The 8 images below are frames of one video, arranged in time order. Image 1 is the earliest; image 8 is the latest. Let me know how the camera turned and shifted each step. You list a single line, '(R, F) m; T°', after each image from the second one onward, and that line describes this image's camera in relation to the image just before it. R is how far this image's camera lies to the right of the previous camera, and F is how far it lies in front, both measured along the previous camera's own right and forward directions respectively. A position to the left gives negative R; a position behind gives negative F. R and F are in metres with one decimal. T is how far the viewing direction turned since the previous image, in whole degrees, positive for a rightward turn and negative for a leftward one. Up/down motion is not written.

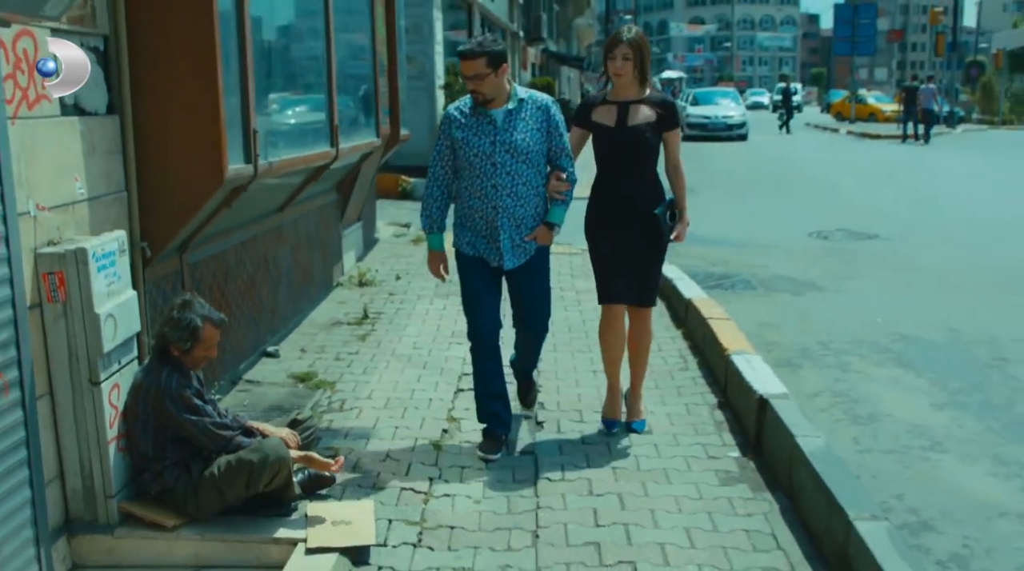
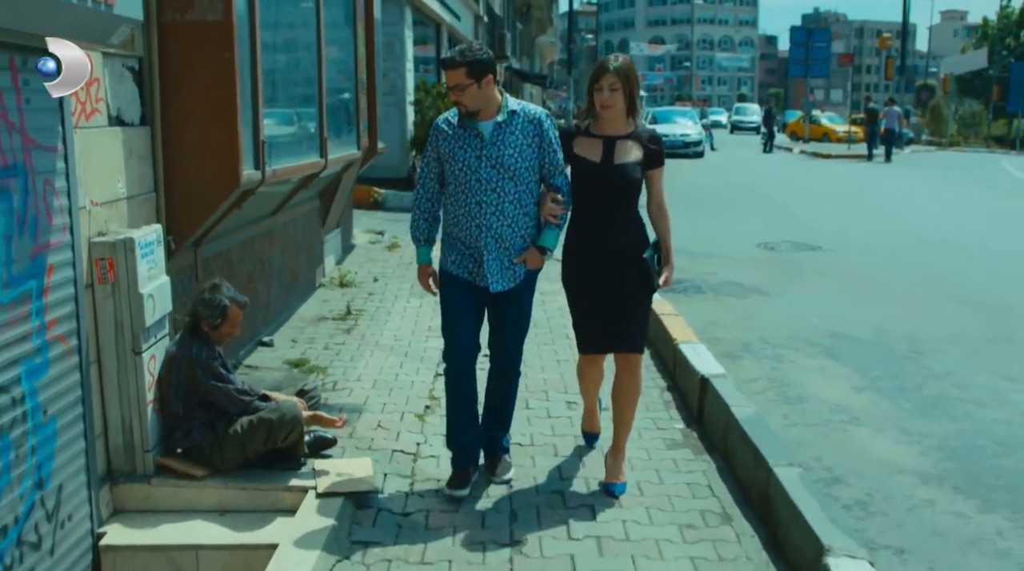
(-0.1, -0.6) m; +2°
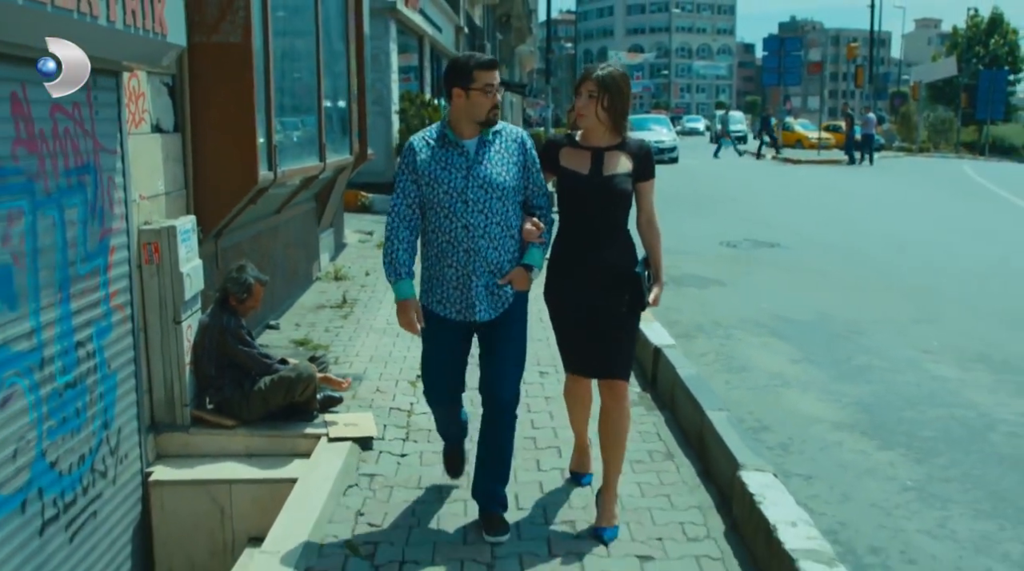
(0.0, -0.8) m; +1°
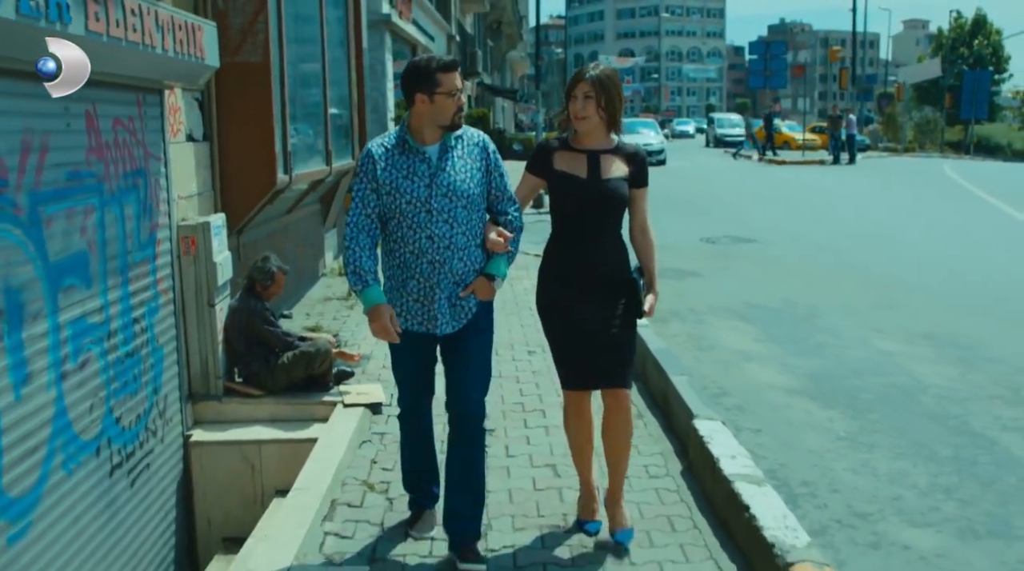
(0.0, -0.7) m; 0°
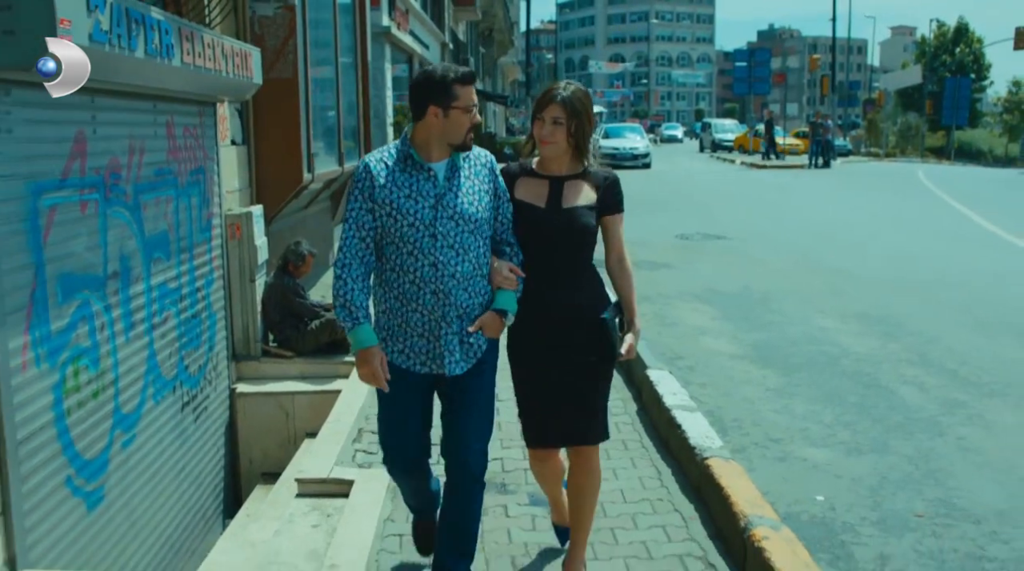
(0.0, -1.1) m; +1°
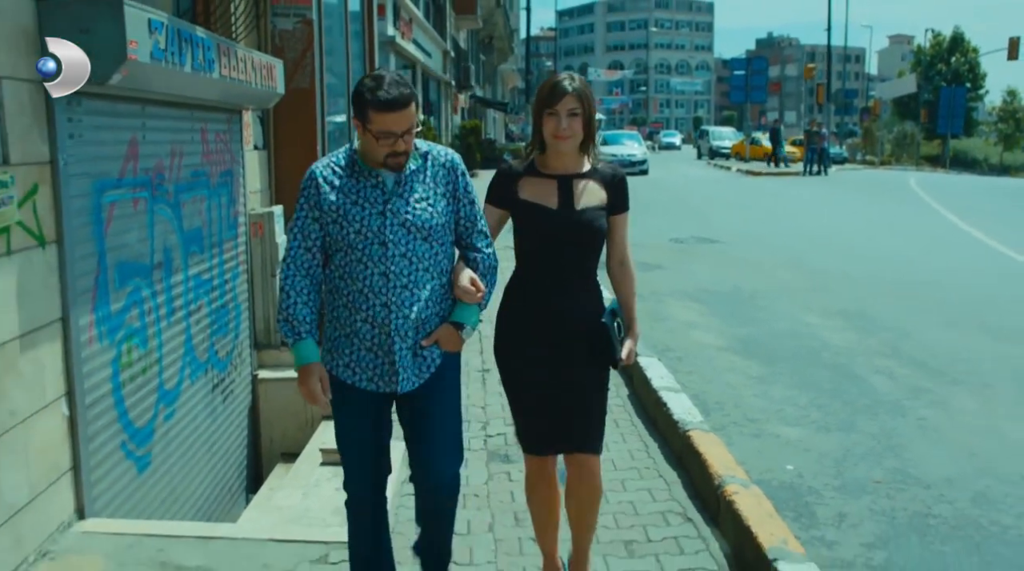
(0.0, -0.5) m; 0°
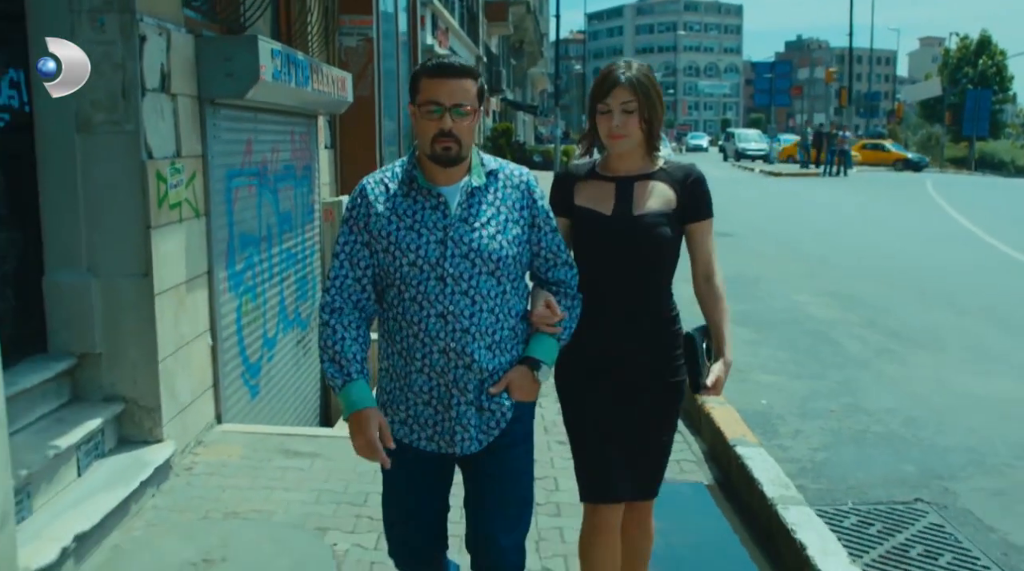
(0.0, -1.2) m; -2°
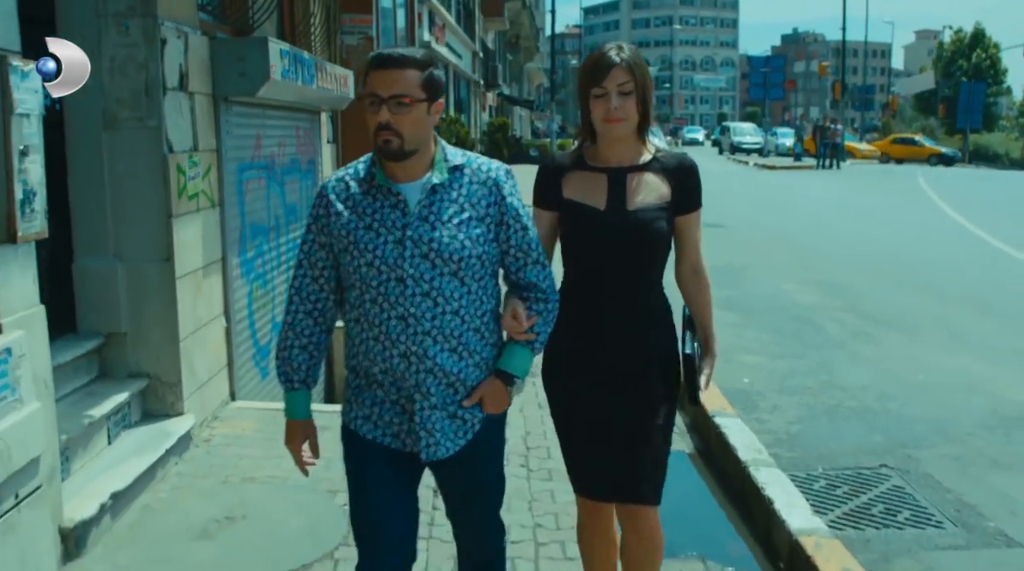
(0.0, -0.3) m; 0°
